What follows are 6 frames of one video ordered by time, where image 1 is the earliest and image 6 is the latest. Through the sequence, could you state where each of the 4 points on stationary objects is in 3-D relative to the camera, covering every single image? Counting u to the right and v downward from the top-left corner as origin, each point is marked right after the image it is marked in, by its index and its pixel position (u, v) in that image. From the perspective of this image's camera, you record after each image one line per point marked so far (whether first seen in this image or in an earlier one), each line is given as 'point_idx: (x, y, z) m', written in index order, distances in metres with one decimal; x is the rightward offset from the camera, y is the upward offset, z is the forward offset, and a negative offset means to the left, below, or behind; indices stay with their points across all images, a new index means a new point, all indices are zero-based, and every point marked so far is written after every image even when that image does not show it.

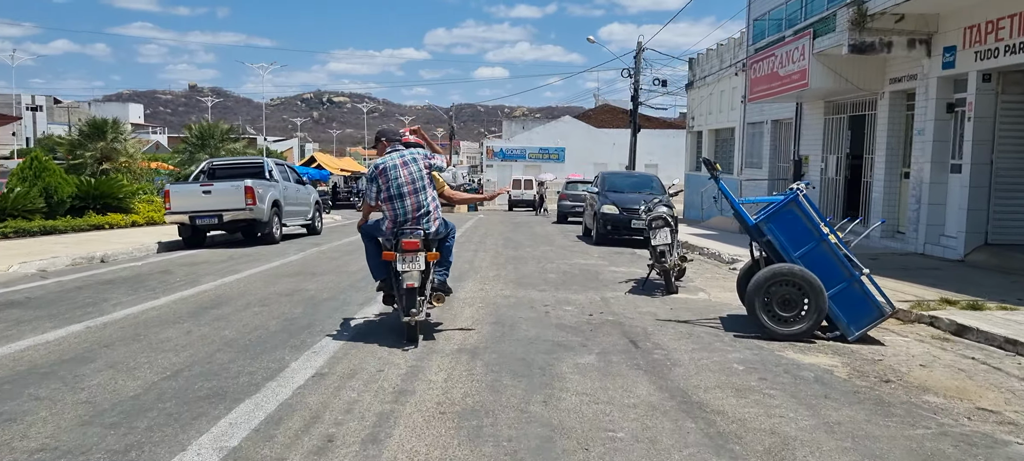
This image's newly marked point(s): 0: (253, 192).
0: (-6.2, +0.9, +16.5) m
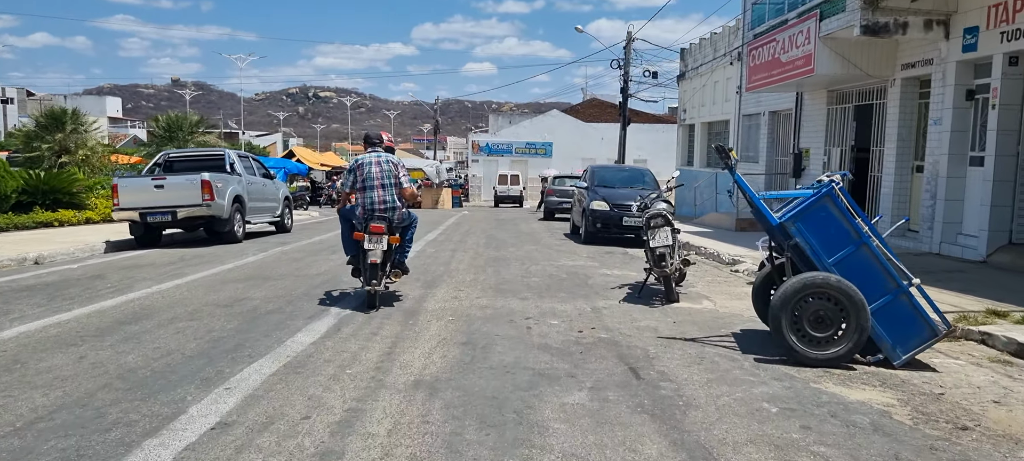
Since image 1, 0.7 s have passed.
0: (-6.6, +1.0, +15.1) m
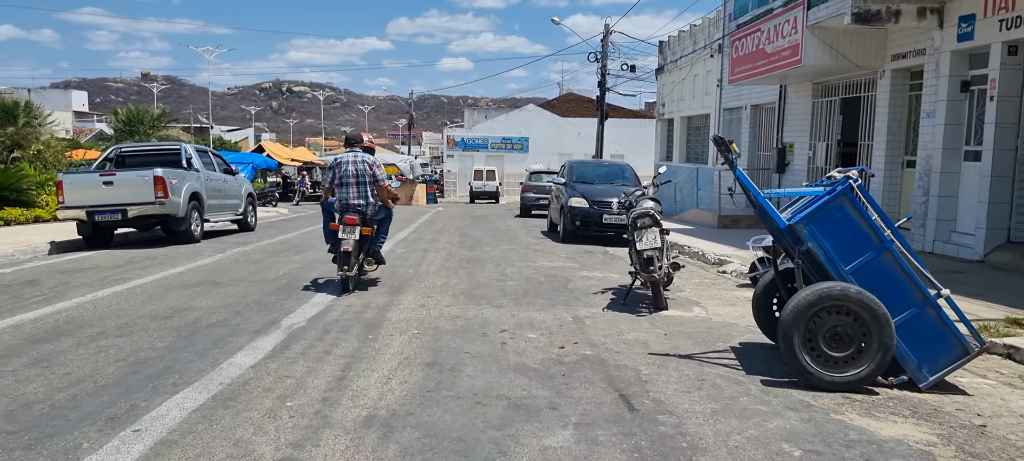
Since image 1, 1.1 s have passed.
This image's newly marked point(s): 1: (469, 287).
0: (-7.1, +1.0, +14.1) m
1: (-0.6, -0.7, +8.8) m
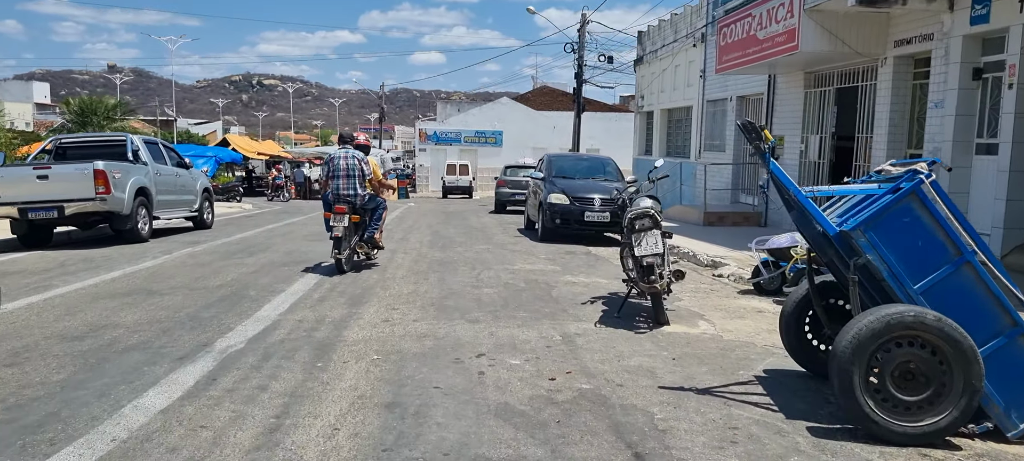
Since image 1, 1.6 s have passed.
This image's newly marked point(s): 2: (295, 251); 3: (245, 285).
0: (-7.6, +1.0, +12.8) m
1: (-0.8, -0.7, +7.7) m
2: (-3.9, -0.4, +12.2) m
3: (-3.4, -0.7, +8.7) m
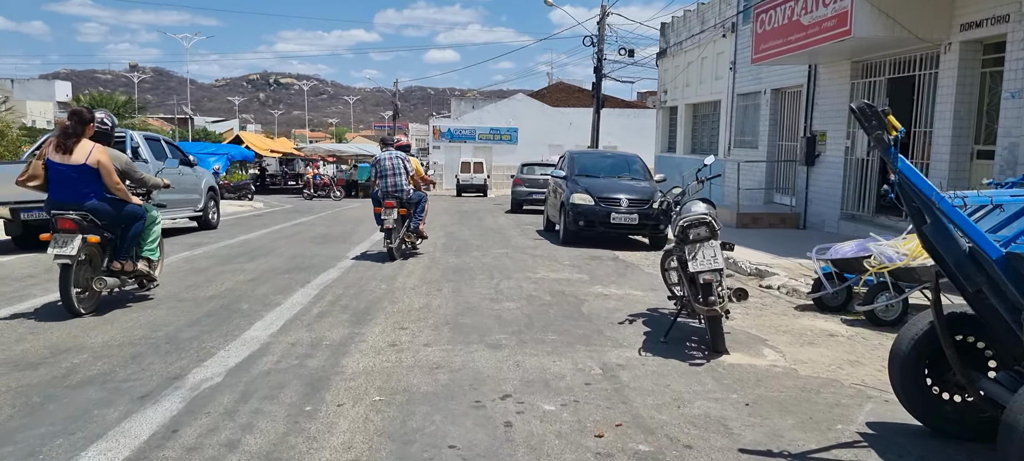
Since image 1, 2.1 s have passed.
0: (-7.2, +1.0, +12.0) m
1: (-0.5, -0.8, +6.8) m
2: (-3.5, -0.4, +11.3) m
3: (-3.1, -0.7, +7.8) m
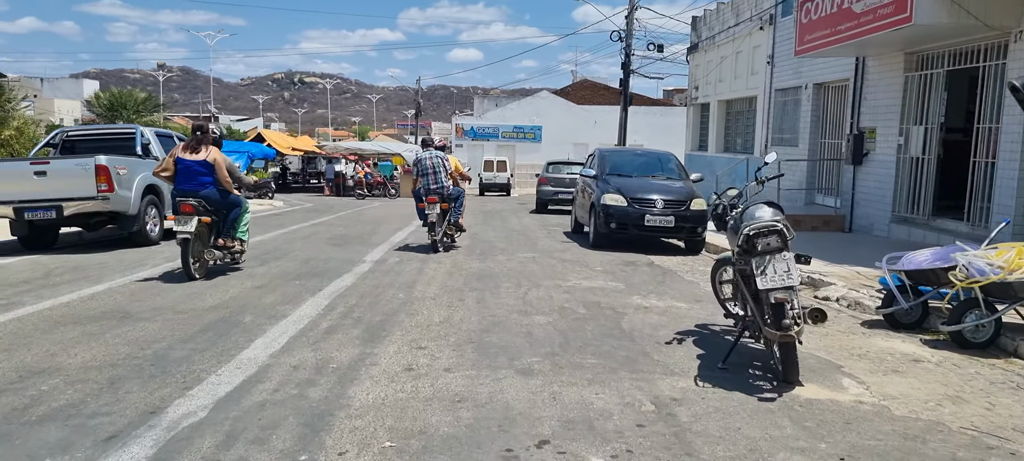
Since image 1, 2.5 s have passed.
0: (-6.8, +0.9, +11.4) m
1: (-0.3, -0.9, +6.0) m
2: (-3.1, -0.4, +10.7) m
3: (-2.8, -0.8, +7.1) m
